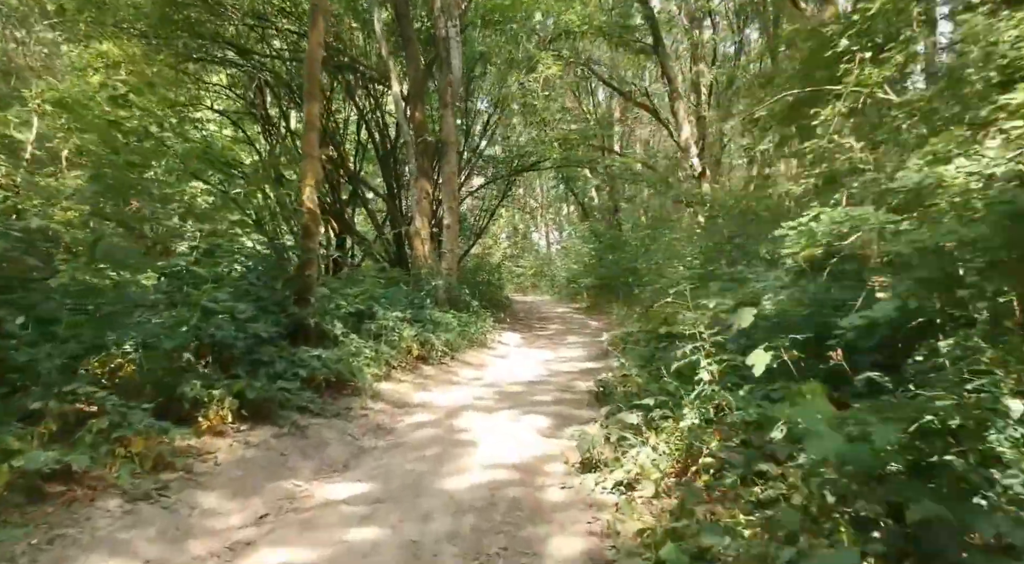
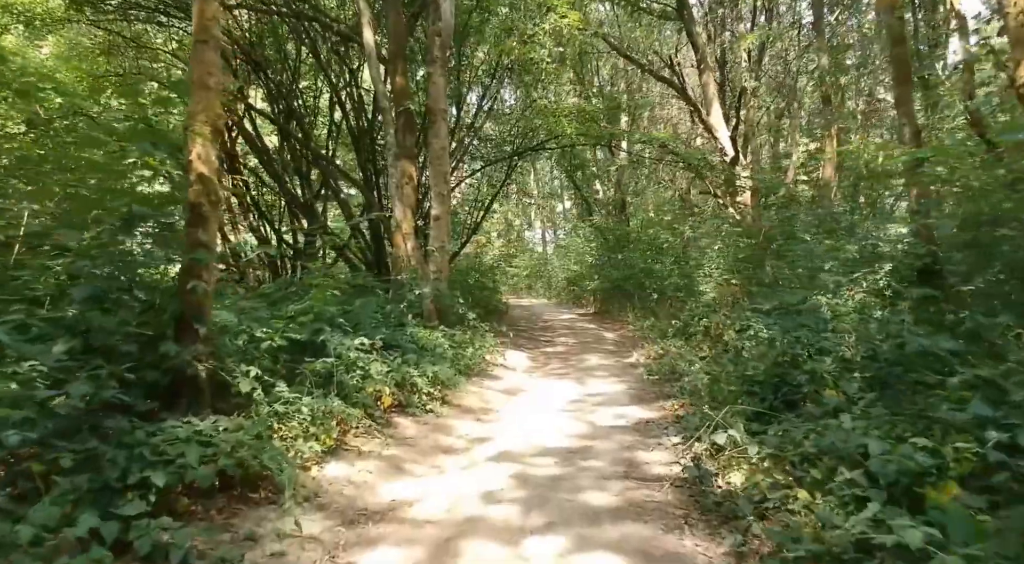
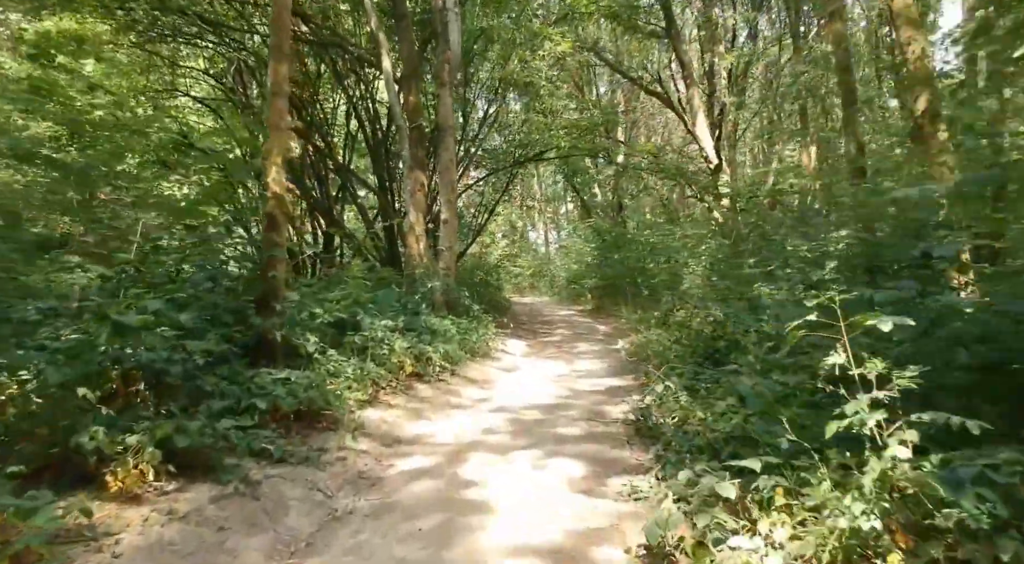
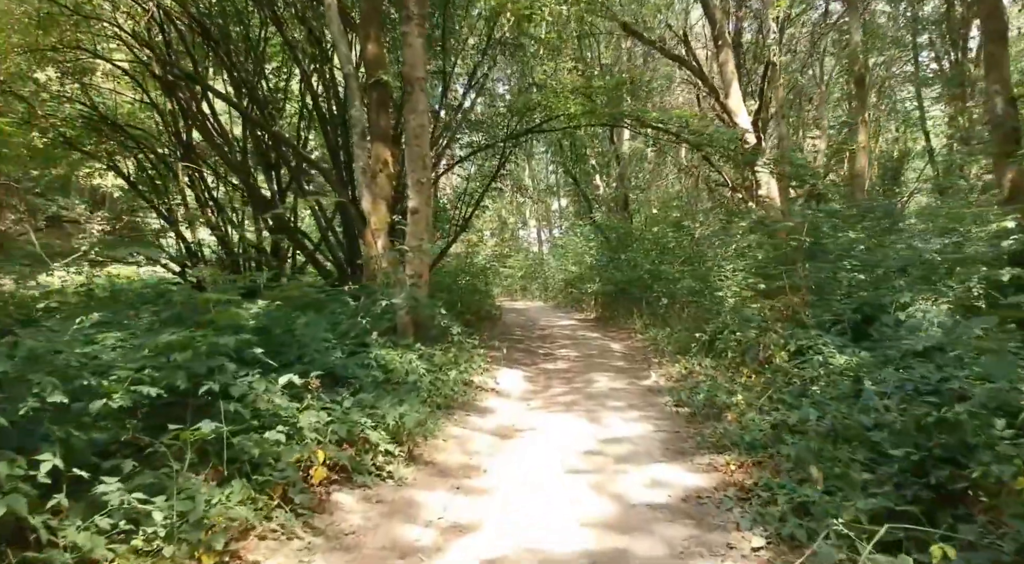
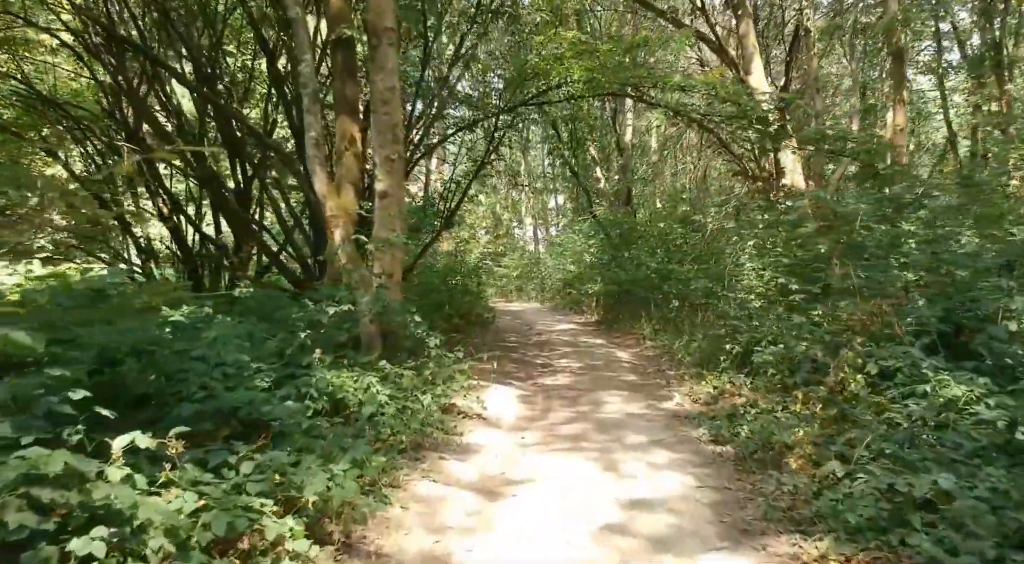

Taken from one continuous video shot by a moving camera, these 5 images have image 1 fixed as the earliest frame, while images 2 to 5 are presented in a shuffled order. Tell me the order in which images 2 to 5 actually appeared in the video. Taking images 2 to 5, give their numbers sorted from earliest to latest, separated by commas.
3, 2, 4, 5
